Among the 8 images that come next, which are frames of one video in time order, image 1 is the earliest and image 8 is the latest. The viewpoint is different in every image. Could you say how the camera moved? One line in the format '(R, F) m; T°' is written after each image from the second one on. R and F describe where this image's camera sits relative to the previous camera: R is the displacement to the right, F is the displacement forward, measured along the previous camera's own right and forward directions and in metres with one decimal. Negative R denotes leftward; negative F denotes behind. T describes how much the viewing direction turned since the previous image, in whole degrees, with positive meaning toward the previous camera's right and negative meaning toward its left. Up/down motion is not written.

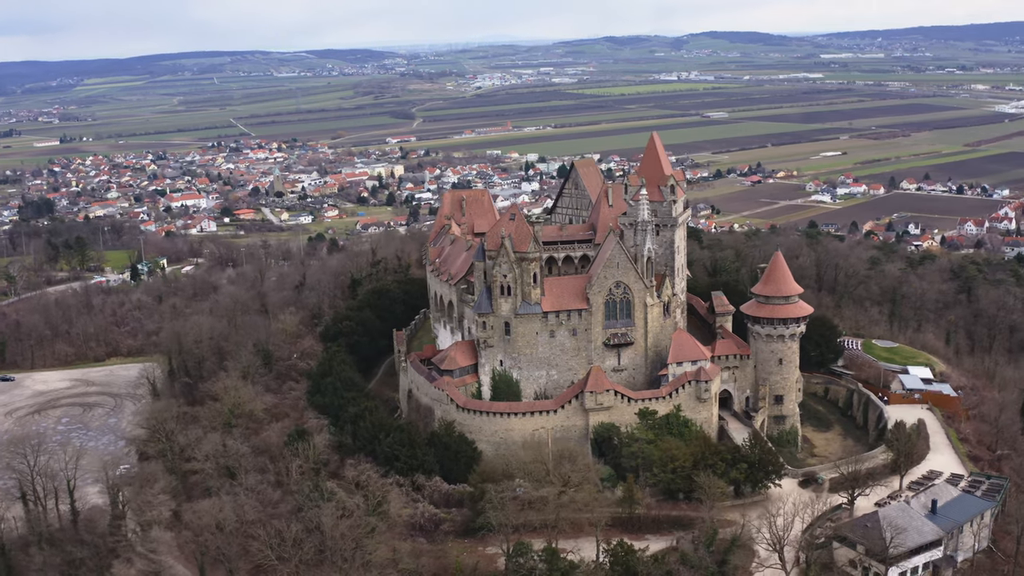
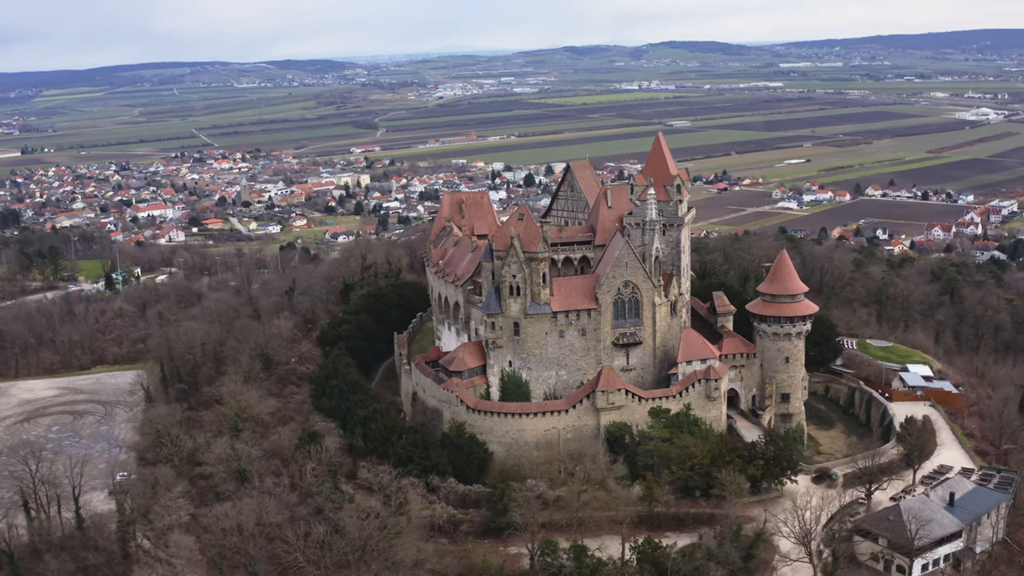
(-2.0, +0.2) m; +2°
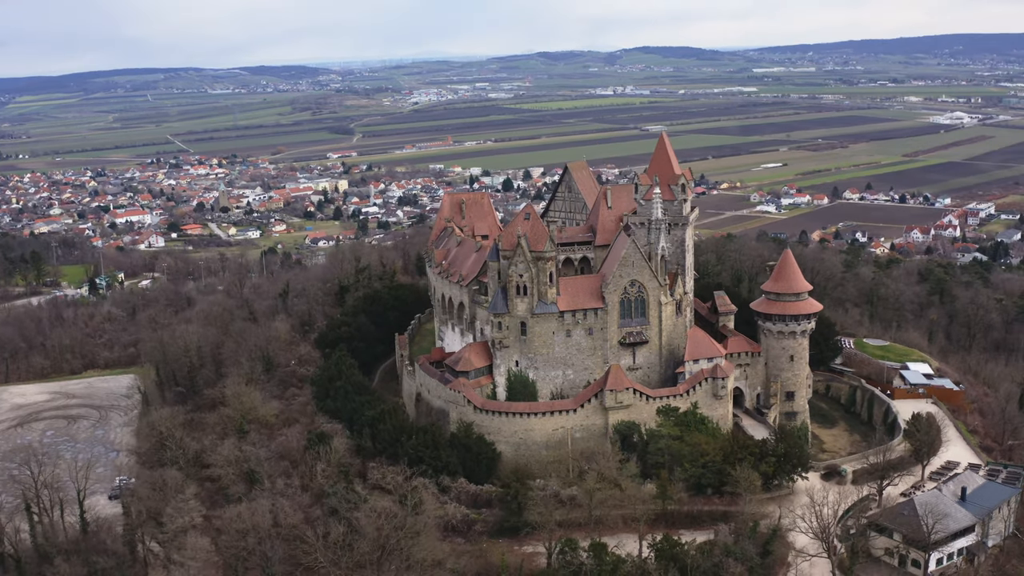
(-1.3, +0.1) m; +1°
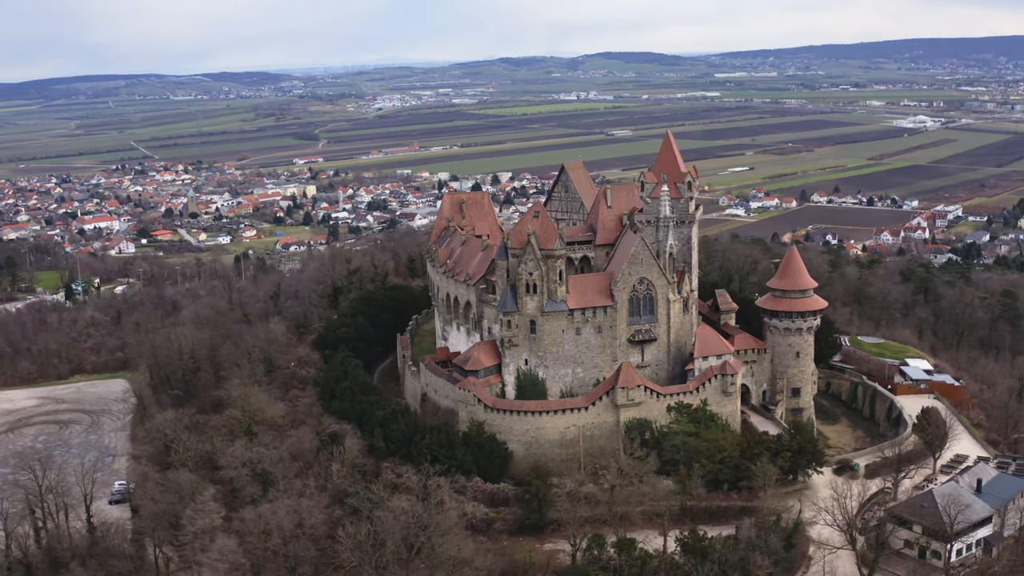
(-1.9, +0.2) m; +2°
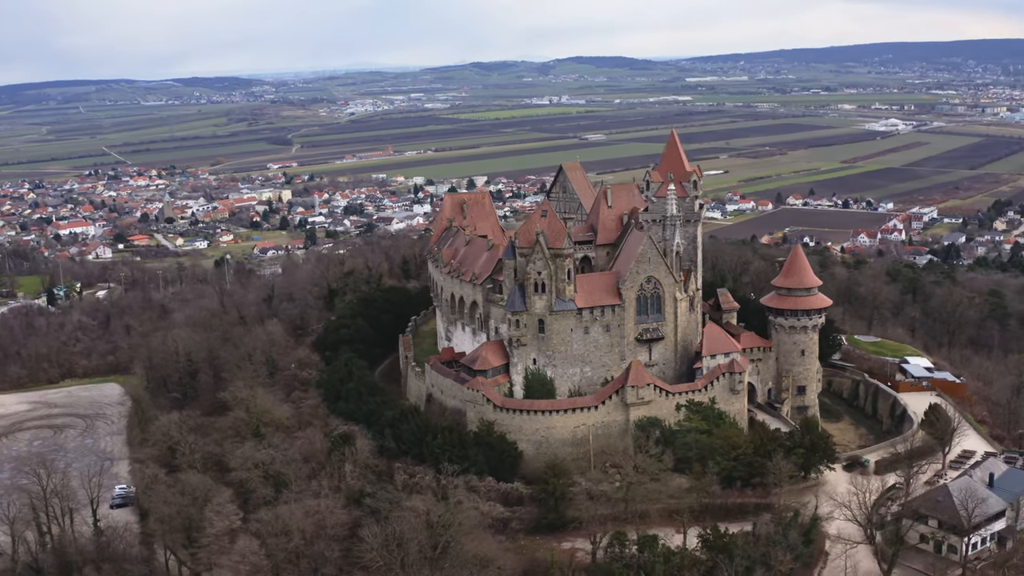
(-1.5, +0.1) m; +1°
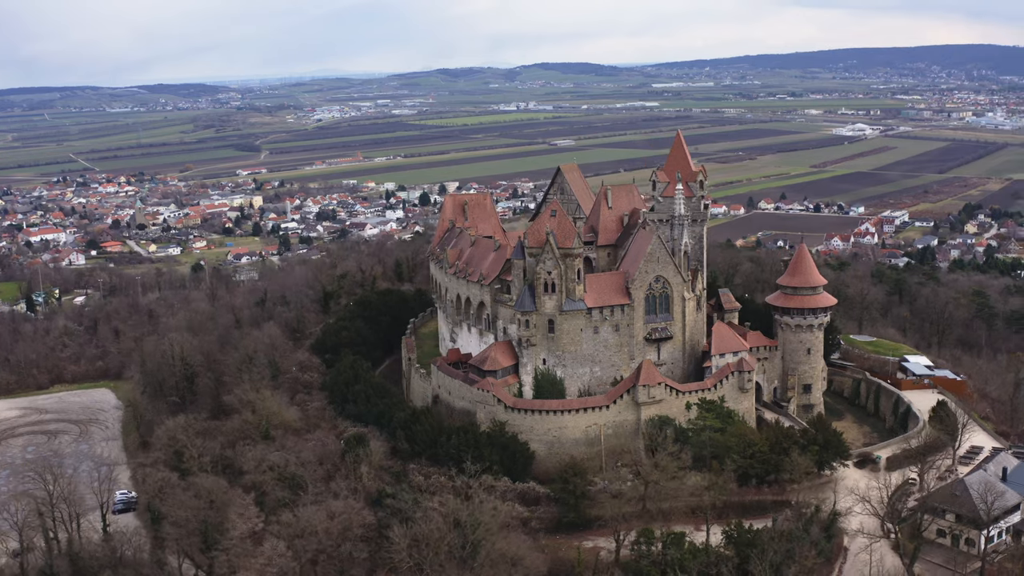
(-1.8, +0.1) m; +1°
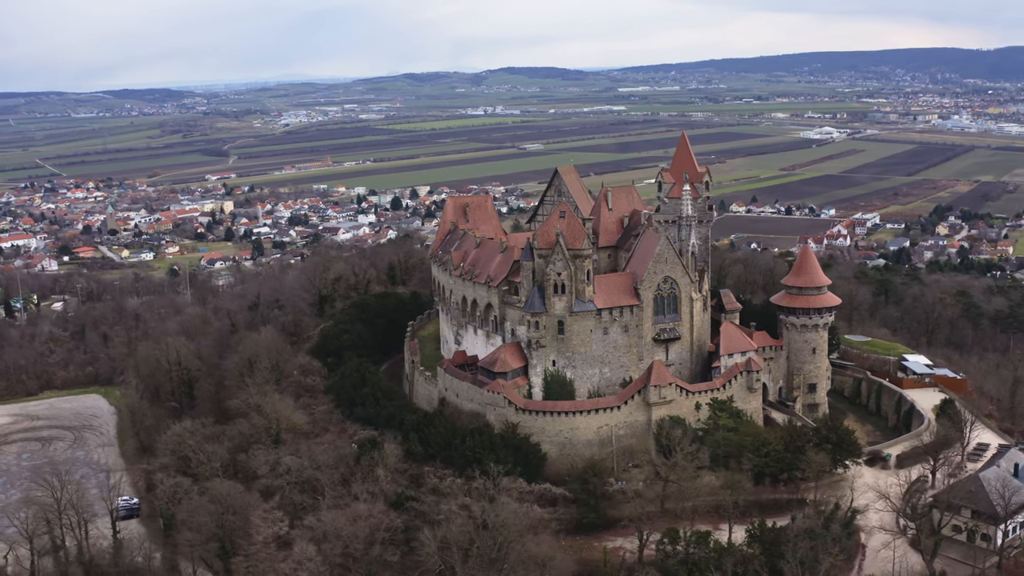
(-1.8, 0.0) m; +1°
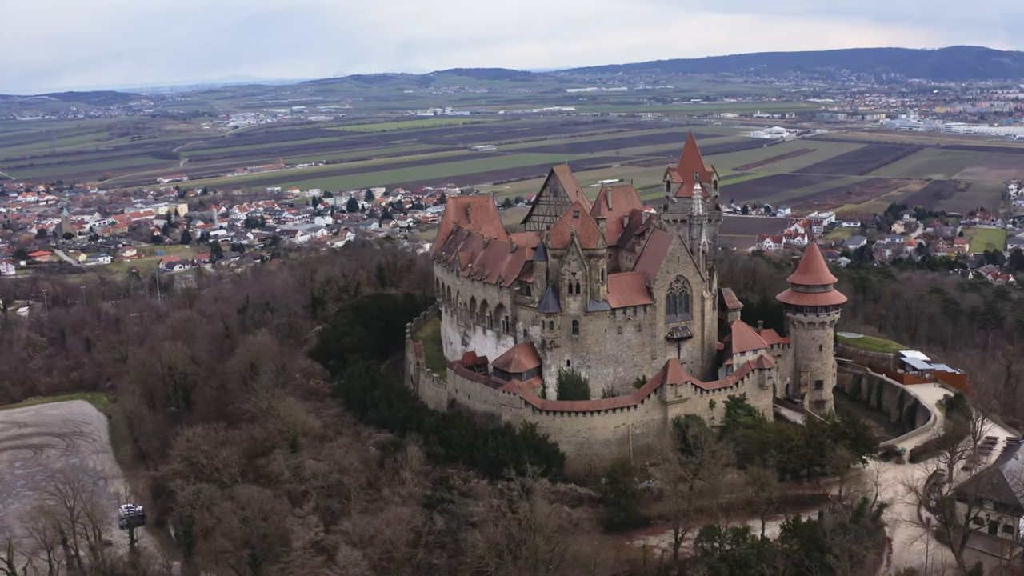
(-2.7, +0.1) m; +2°
